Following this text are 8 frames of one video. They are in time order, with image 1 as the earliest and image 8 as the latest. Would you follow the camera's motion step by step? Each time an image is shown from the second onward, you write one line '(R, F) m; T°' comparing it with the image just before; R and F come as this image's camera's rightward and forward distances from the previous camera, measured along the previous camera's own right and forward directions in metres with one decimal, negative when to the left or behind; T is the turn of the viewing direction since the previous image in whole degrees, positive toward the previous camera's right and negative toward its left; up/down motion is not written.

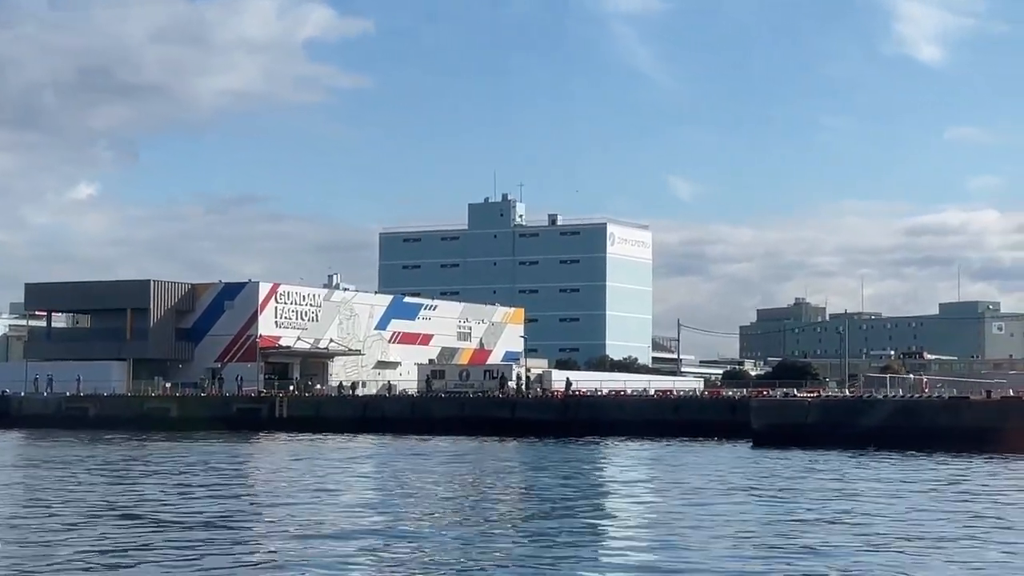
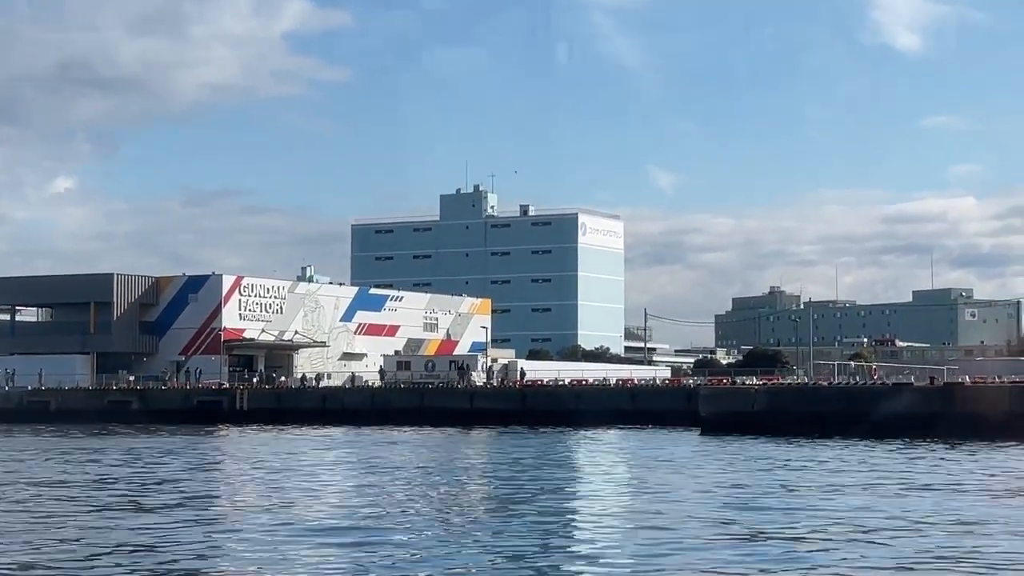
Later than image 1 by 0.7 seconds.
(+0.8, -0.2) m; +1°
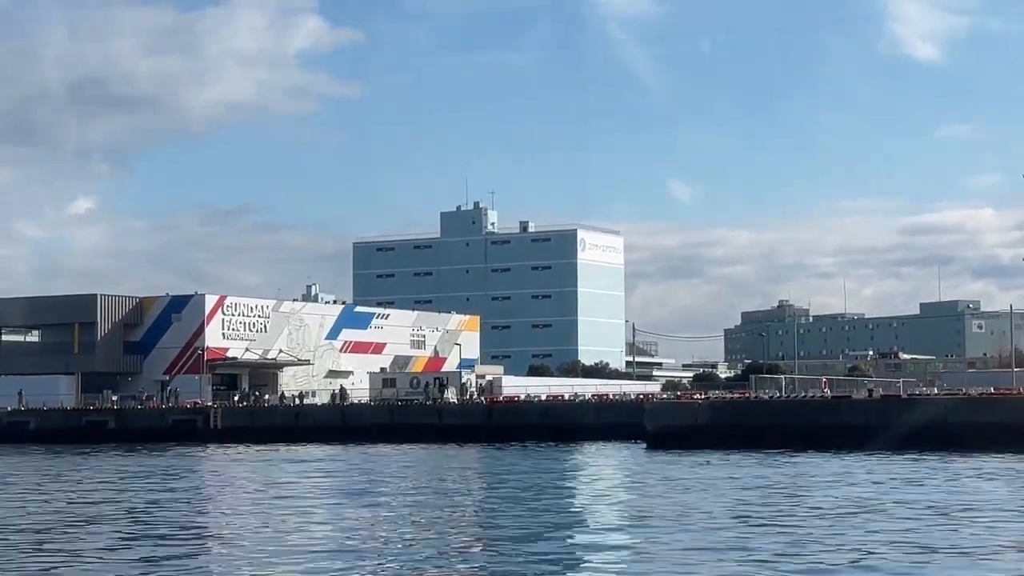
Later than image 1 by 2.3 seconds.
(+1.8, -0.5) m; -1°
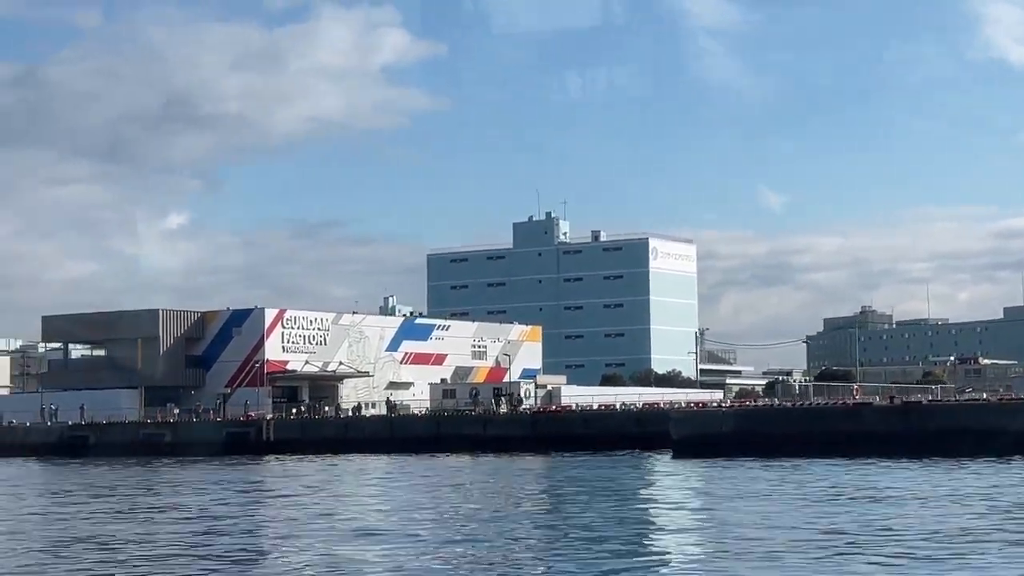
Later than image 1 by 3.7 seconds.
(+1.6, -0.5) m; -3°
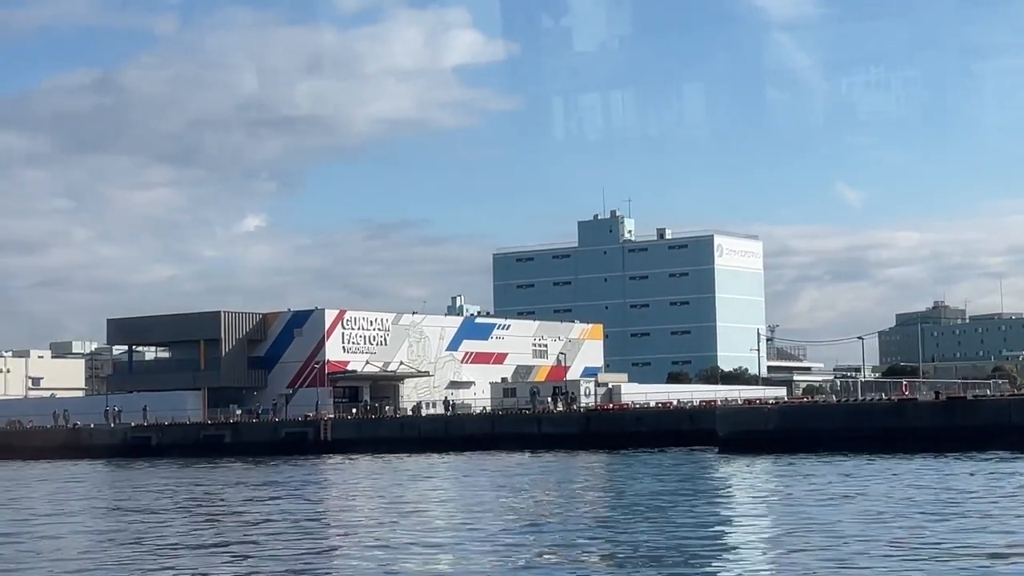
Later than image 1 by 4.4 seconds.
(+0.7, -0.2) m; -2°
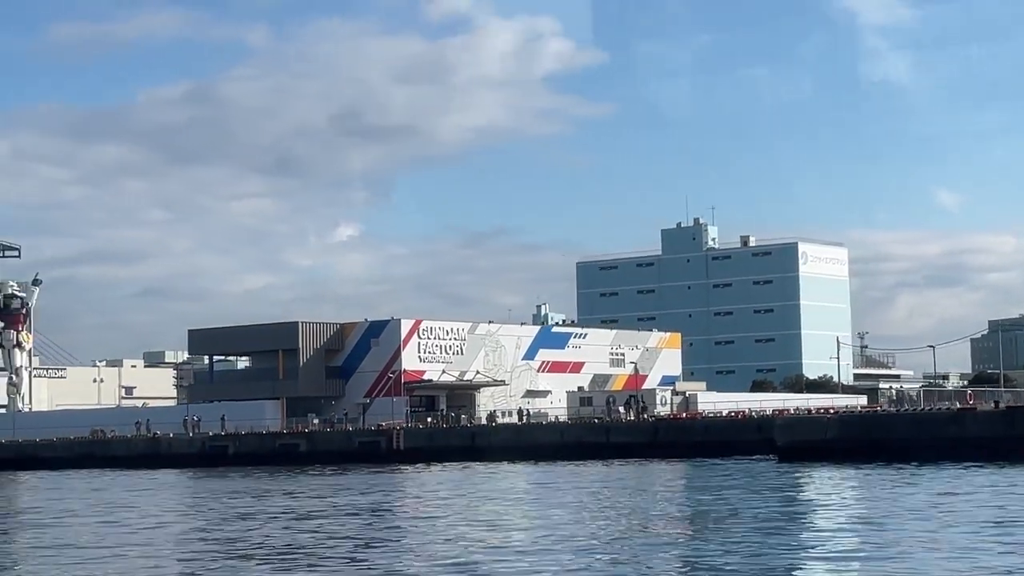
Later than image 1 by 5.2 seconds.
(+0.8, -0.3) m; -3°
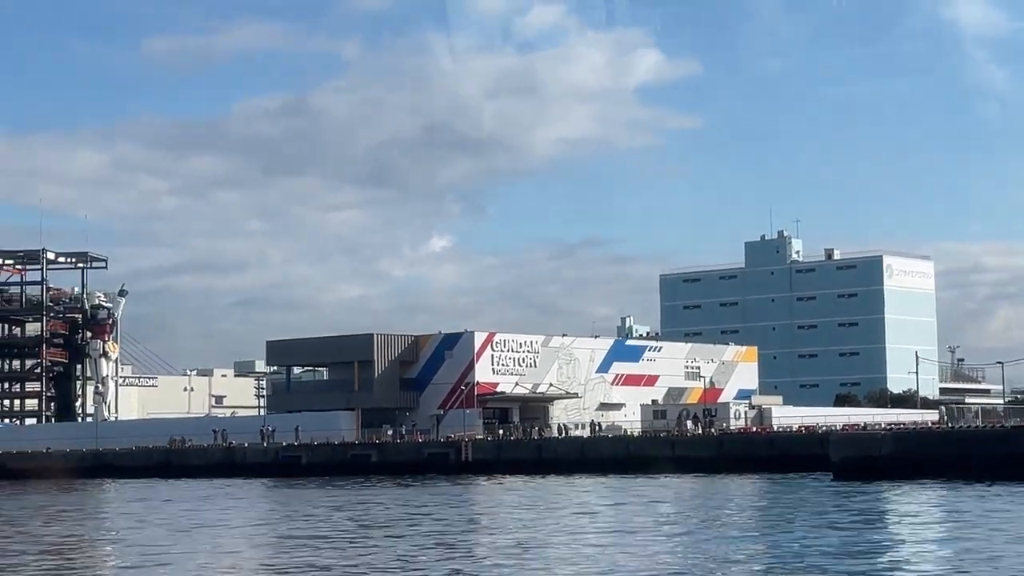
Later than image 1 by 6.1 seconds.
(+0.9, -0.5) m; -3°
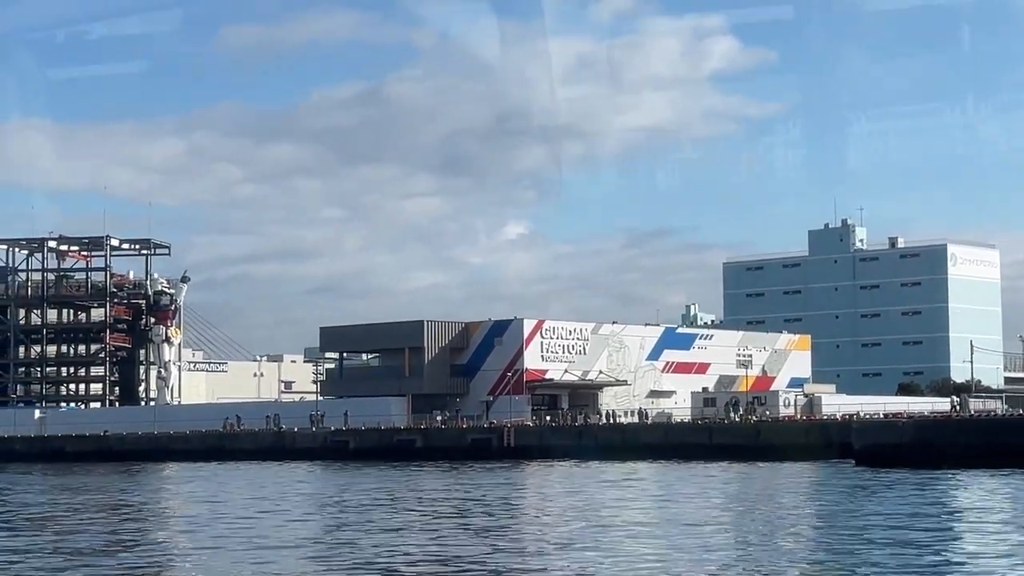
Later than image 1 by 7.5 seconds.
(+1.3, -0.6) m; -3°
